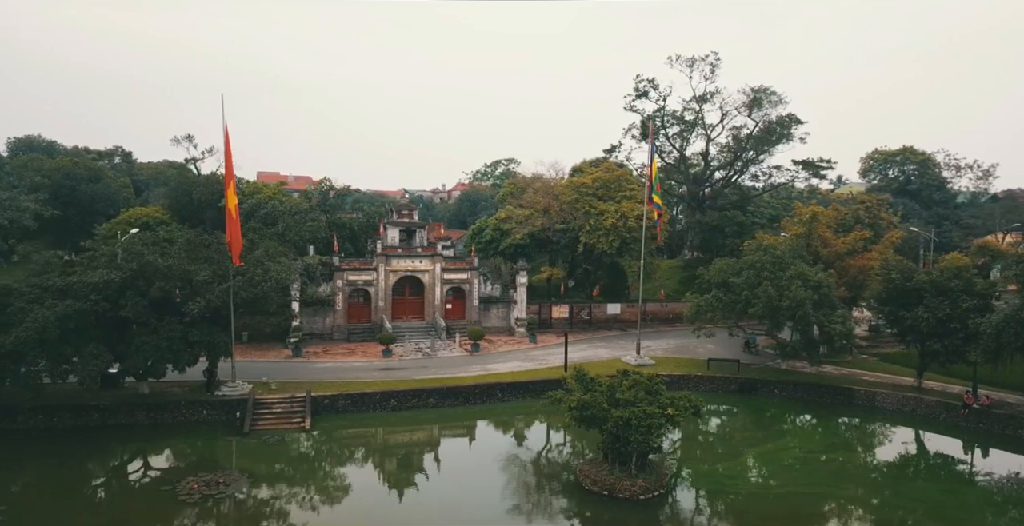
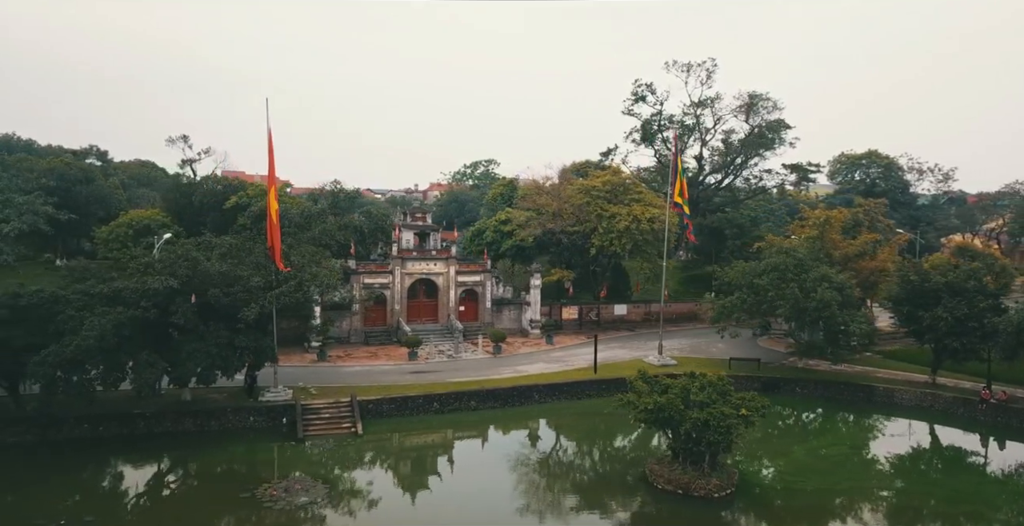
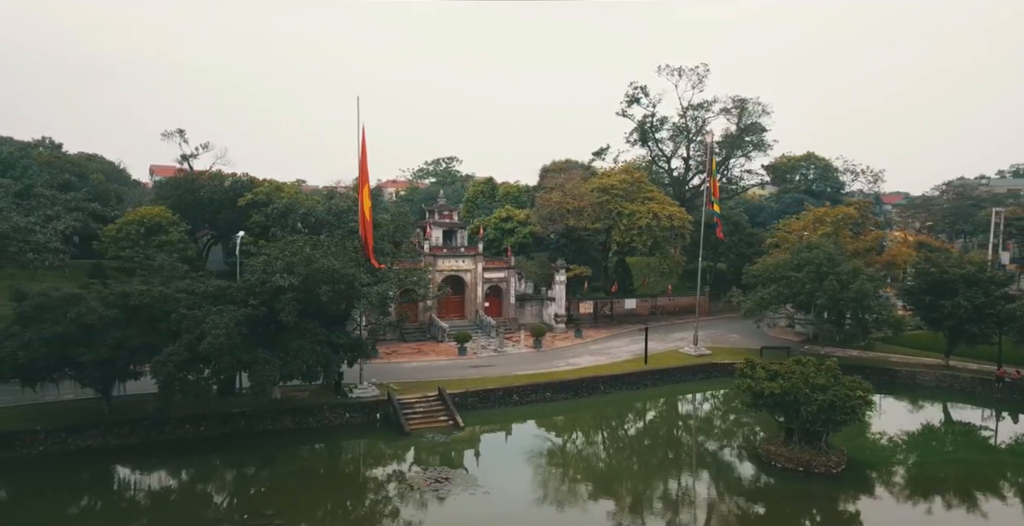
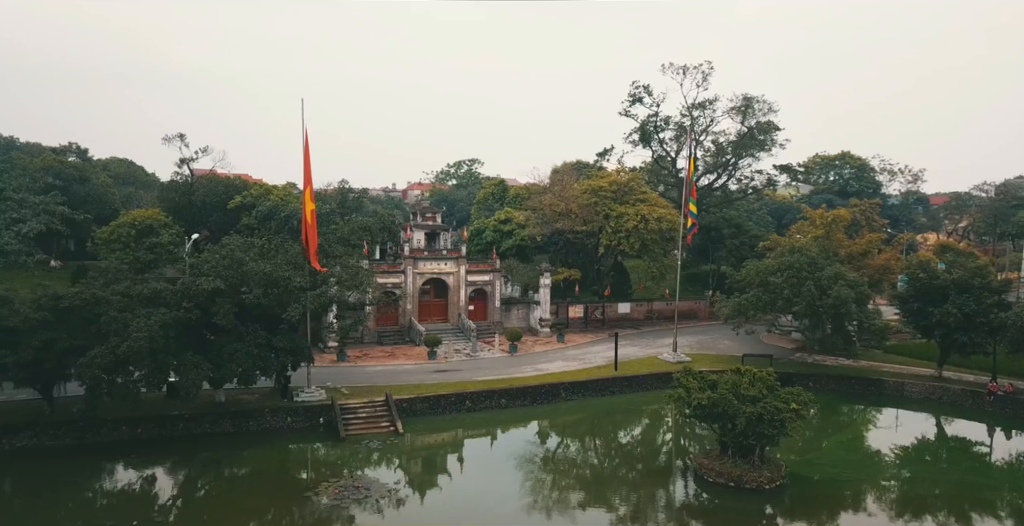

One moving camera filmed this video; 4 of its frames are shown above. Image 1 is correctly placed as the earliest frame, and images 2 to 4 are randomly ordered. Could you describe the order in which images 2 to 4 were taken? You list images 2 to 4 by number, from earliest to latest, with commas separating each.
2, 4, 3
